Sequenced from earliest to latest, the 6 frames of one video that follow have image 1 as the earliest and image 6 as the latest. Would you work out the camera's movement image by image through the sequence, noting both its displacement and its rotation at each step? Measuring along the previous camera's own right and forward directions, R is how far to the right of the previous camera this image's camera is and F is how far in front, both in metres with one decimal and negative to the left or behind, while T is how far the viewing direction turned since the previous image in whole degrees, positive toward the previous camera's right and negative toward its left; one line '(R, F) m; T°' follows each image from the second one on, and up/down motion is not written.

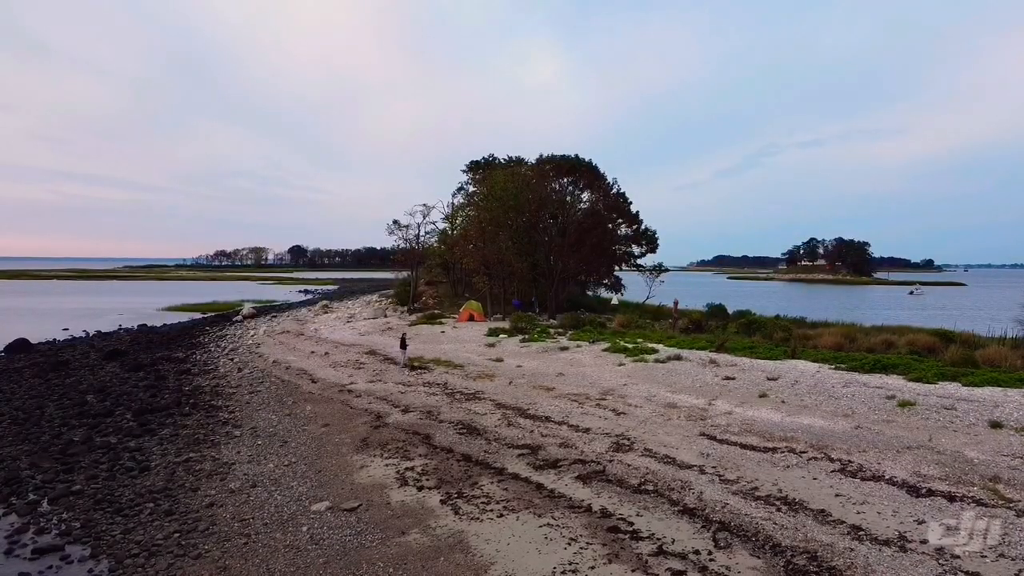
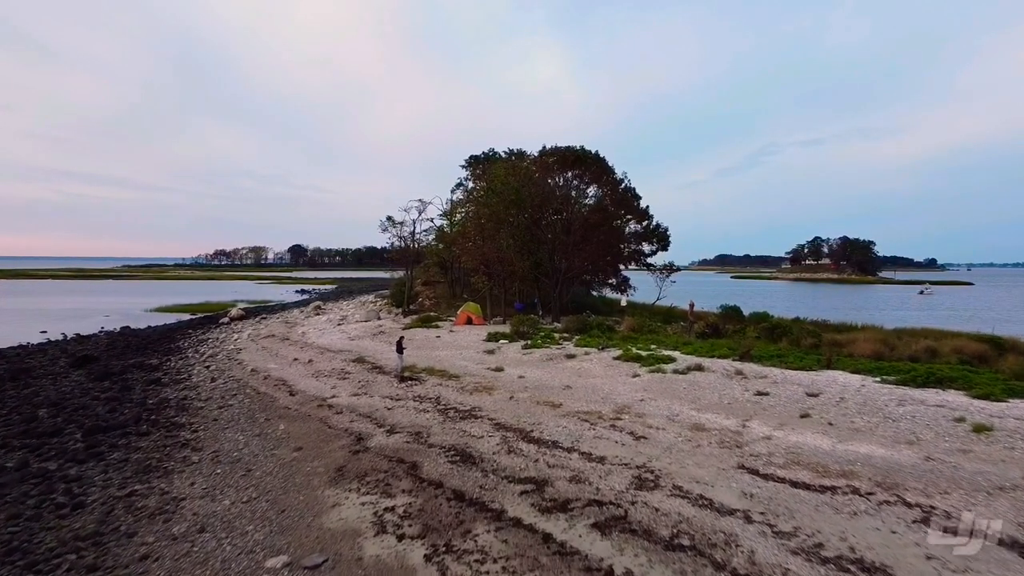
(0.0, +2.1) m; 0°
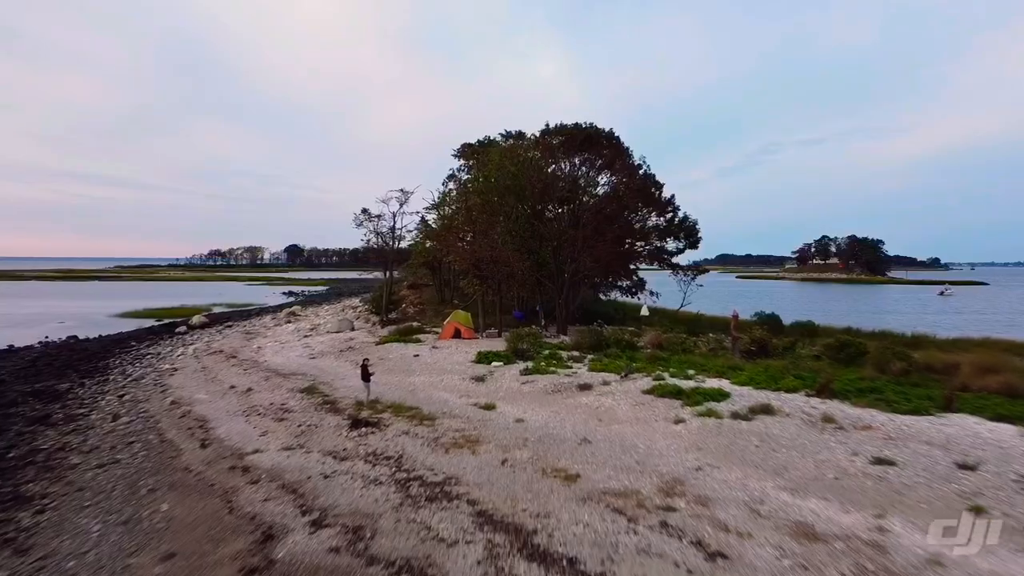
(+0.1, +4.9) m; 0°
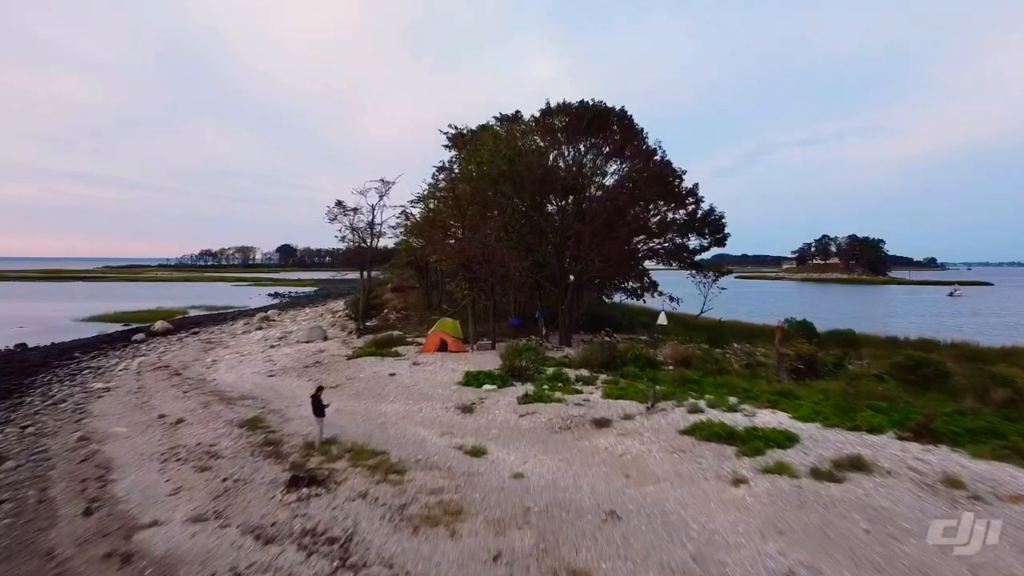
(0.0, +3.4) m; 0°
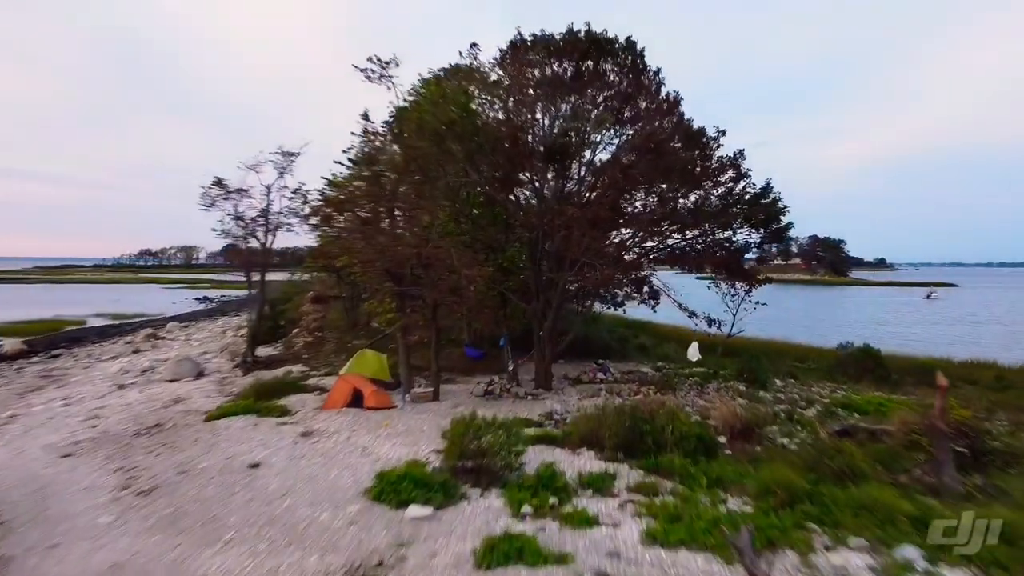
(0.0, +6.9) m; +3°
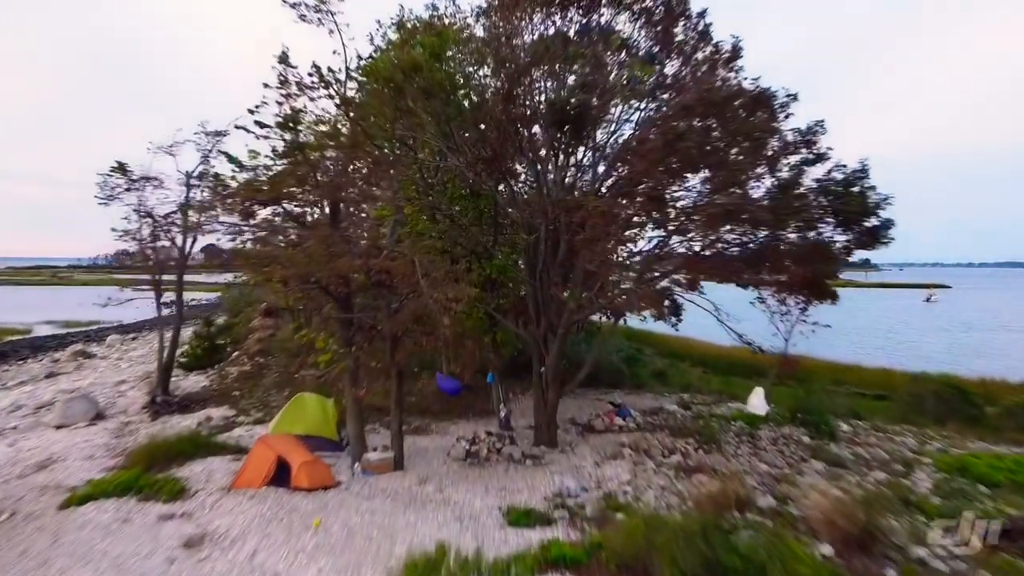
(-0.1, +3.8) m; +1°
